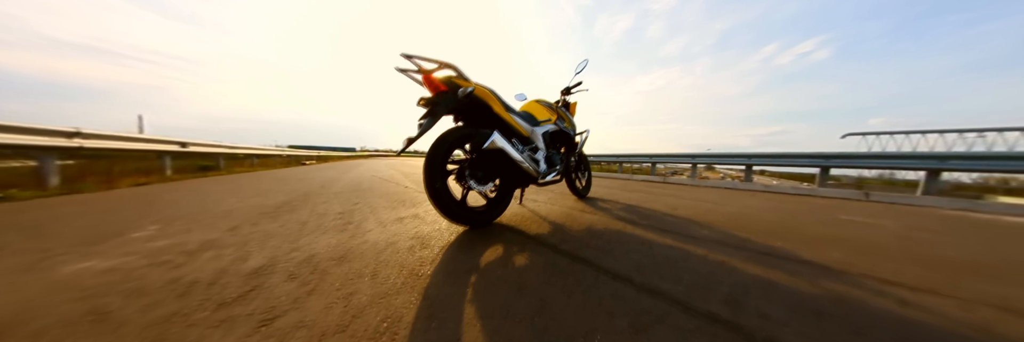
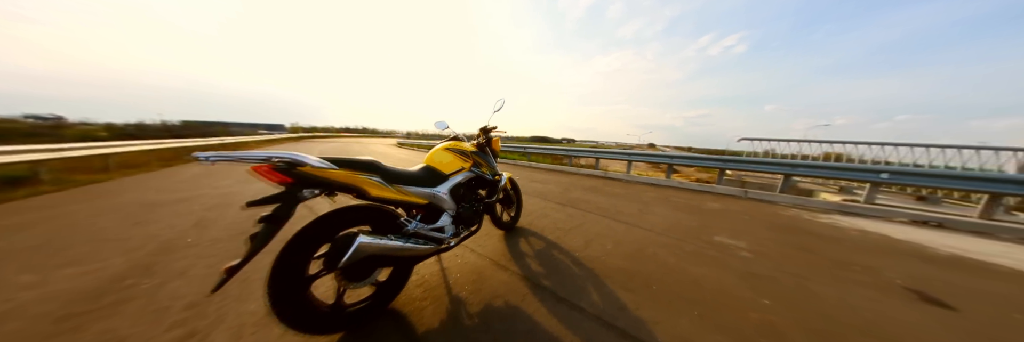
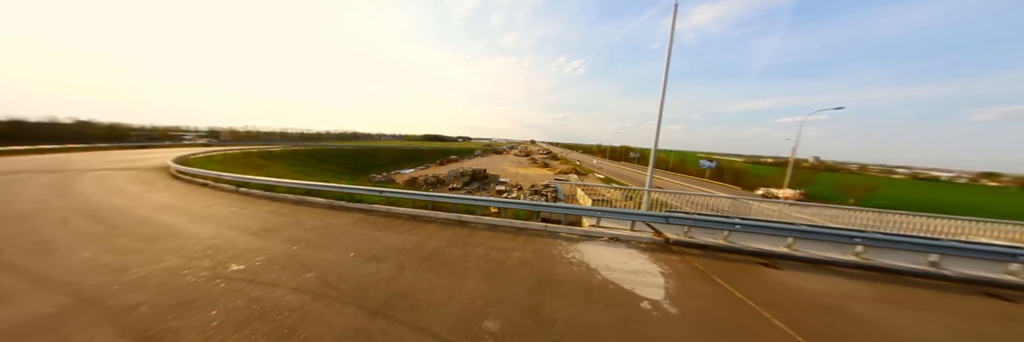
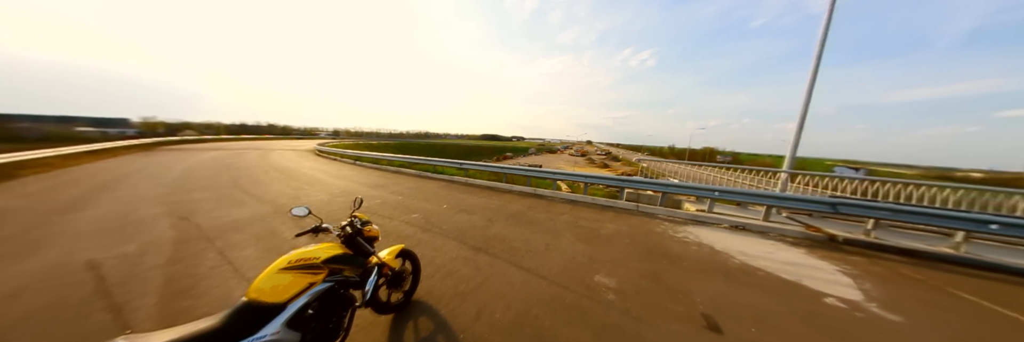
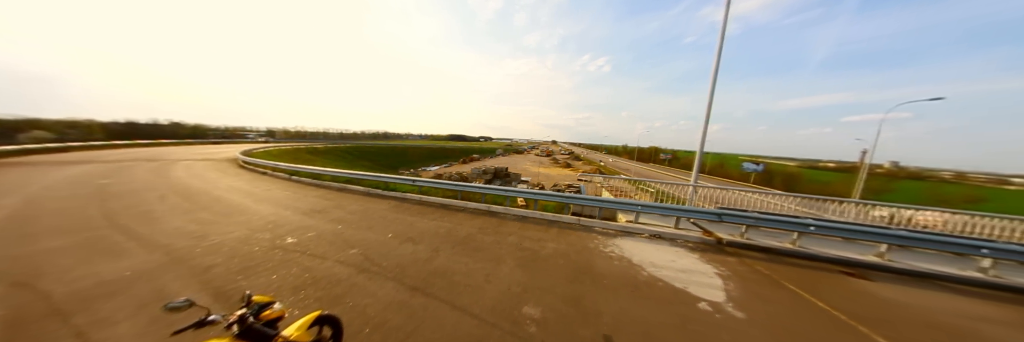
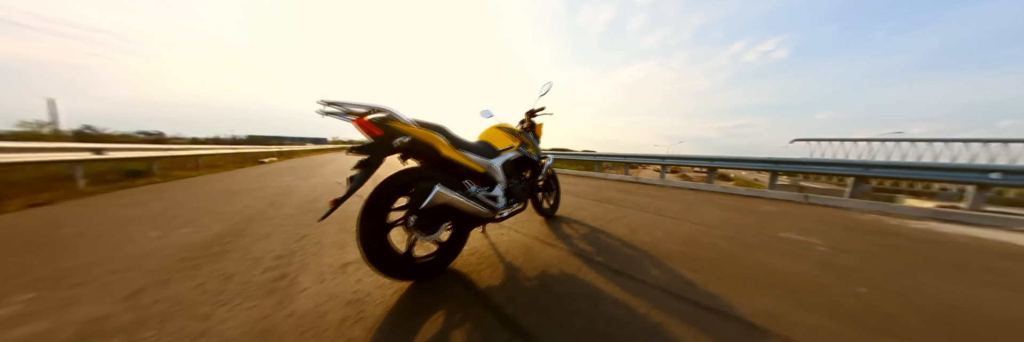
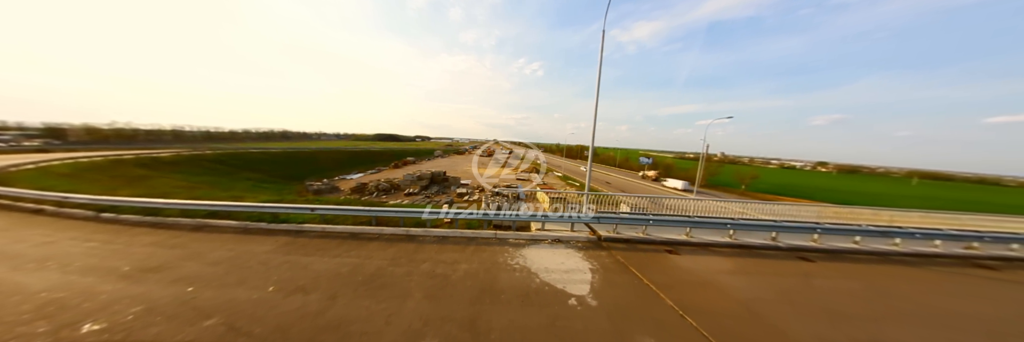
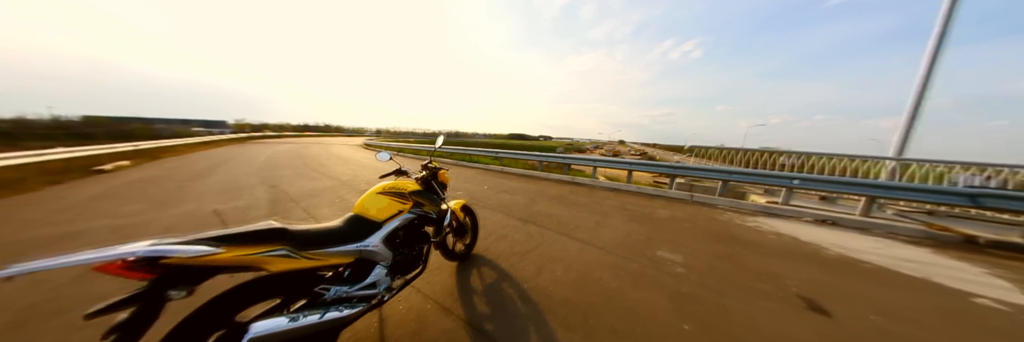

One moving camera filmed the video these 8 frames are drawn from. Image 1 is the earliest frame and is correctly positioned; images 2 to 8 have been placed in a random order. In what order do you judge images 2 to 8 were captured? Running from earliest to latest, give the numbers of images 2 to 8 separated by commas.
6, 2, 8, 4, 5, 3, 7
